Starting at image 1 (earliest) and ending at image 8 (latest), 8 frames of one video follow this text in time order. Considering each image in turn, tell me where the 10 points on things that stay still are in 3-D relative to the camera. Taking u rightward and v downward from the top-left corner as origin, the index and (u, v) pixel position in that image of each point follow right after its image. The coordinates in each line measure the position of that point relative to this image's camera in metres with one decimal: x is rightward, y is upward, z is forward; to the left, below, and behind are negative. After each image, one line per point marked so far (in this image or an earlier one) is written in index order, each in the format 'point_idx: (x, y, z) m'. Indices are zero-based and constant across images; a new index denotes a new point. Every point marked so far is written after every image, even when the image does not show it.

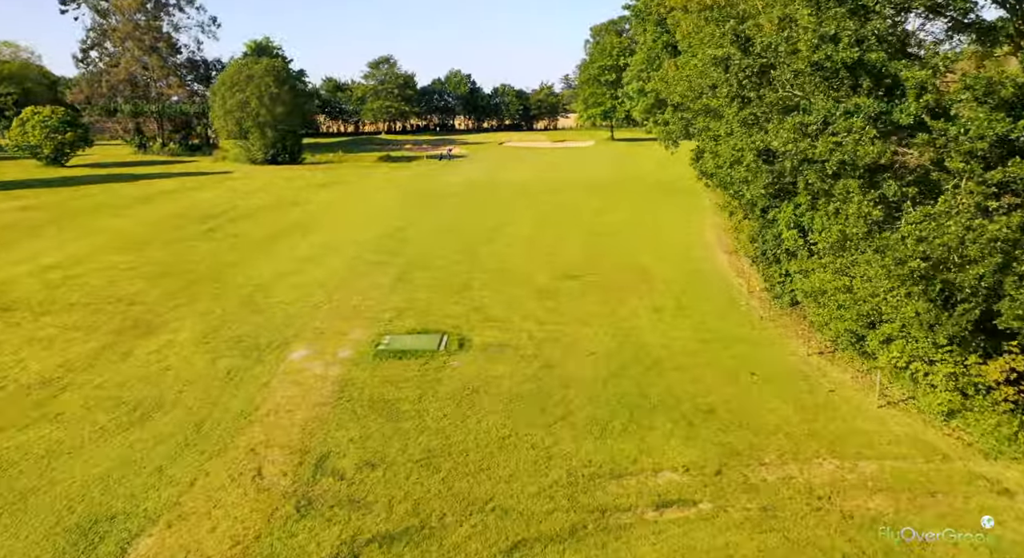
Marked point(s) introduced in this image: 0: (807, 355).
0: (+7.8, -2.1, +16.7) m
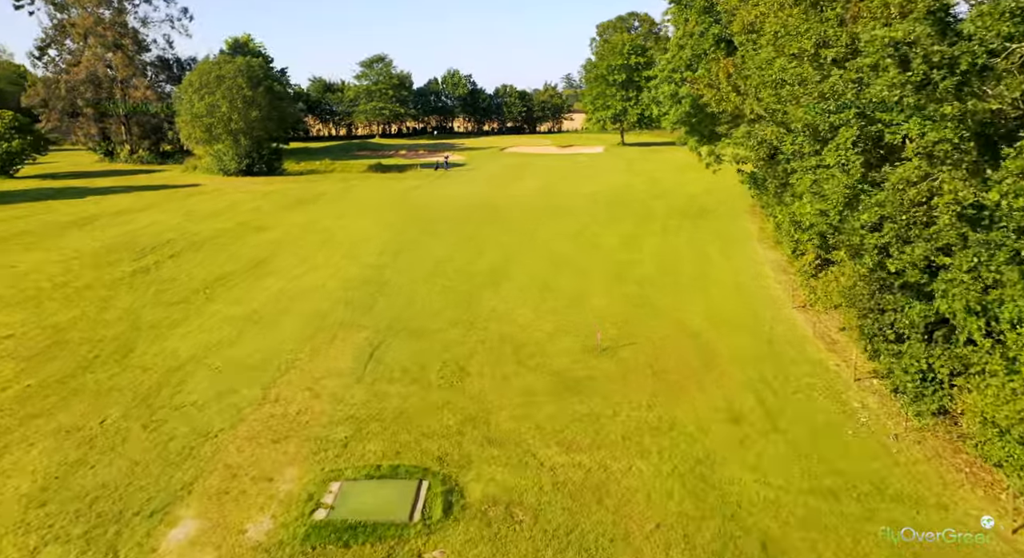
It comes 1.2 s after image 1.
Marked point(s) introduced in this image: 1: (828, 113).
0: (+8.1, -4.2, +10.3) m
1: (+7.6, +3.9, +14.9) m
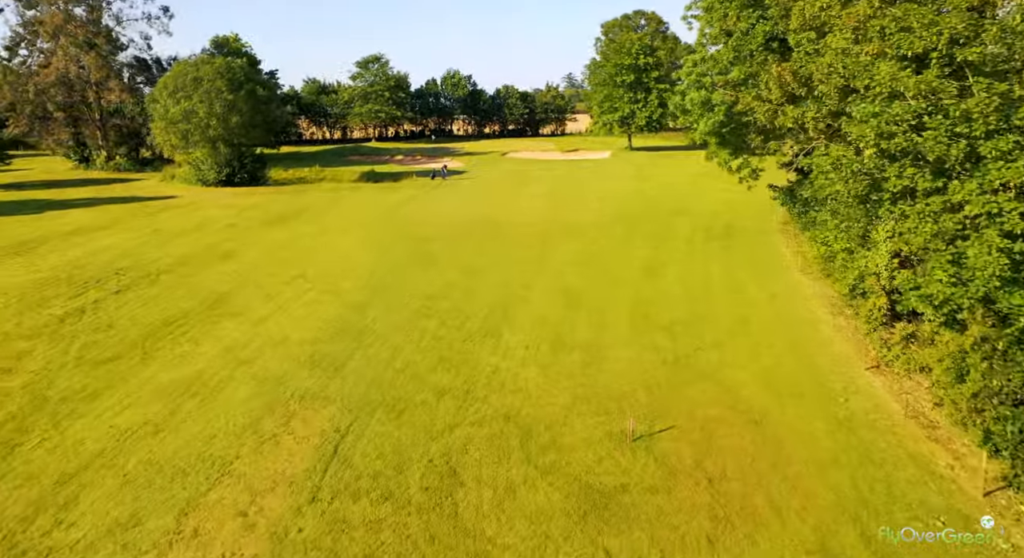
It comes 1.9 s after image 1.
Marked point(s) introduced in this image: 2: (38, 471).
0: (+8.3, -5.7, +6.2) m
1: (+7.8, +2.4, +10.8) m
2: (-9.4, -3.8, +12.4) m
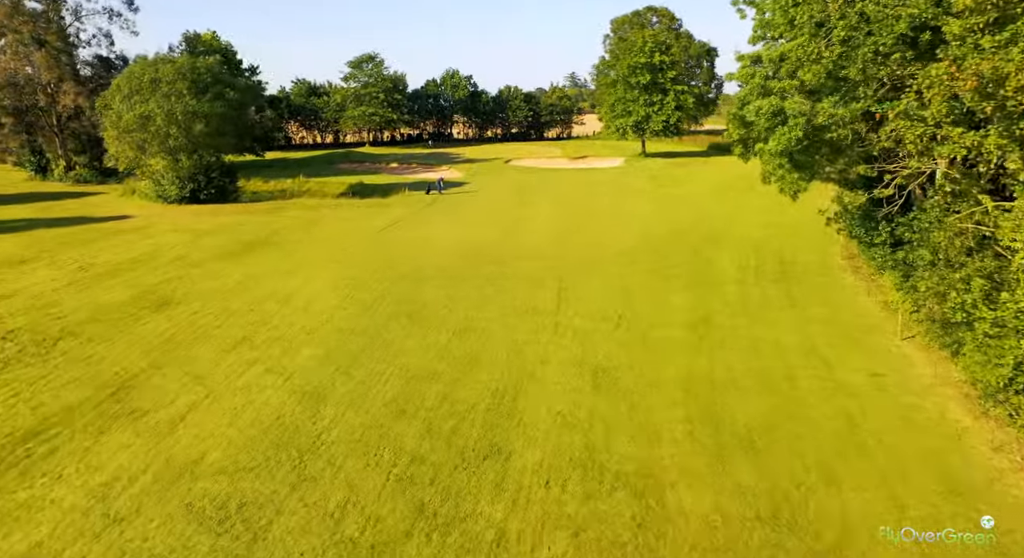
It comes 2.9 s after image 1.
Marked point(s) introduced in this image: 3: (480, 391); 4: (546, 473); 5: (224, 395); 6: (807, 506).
0: (+8.5, -7.8, -0.1) m
1: (+8.0, +0.3, +4.5) m
2: (-9.1, -5.9, +6.1) m
3: (-0.8, -3.1, +16.9) m
4: (+0.7, -4.1, +13.3) m
5: (-7.6, -3.1, +16.7) m
6: (+5.8, -4.4, +12.3) m
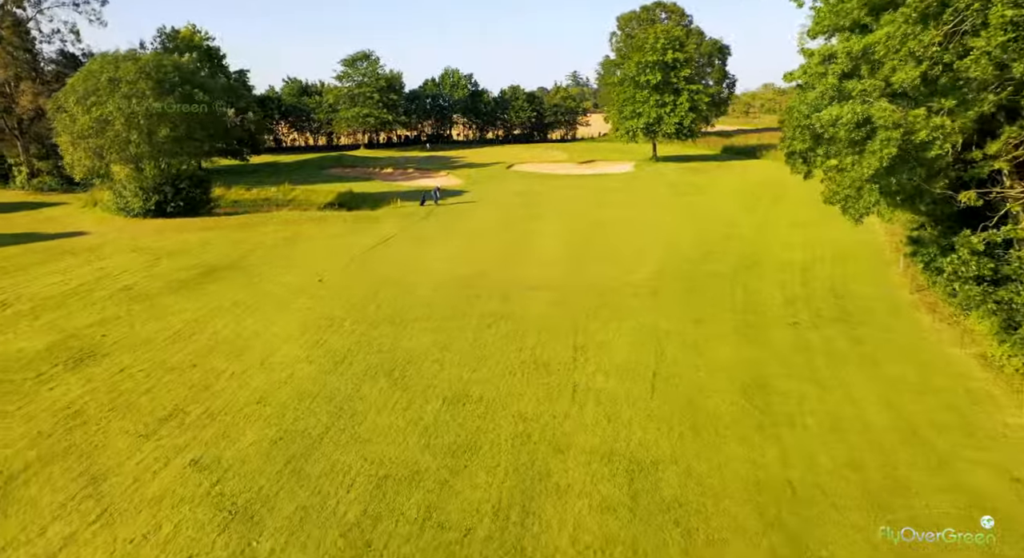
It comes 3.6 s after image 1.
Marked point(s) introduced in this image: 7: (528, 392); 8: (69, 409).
0: (+8.6, -9.3, -4.7) m
1: (+8.2, -1.2, -0.1) m
2: (-9.0, -7.4, +1.6) m
3: (-0.7, -4.5, +12.3) m
4: (+0.9, -5.6, +8.7) m
5: (-7.5, -4.5, +12.1) m
6: (+5.9, -5.8, +7.7) m
7: (+0.4, -3.1, +17.4) m
8: (-11.3, -3.4, +15.9) m
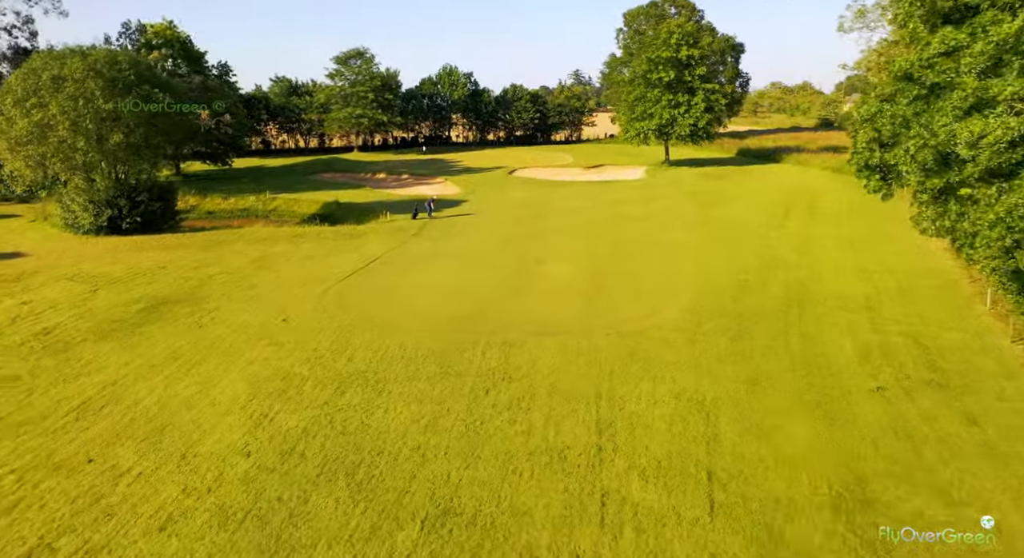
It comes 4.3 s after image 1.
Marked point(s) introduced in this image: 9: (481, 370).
0: (+8.7, -10.8, -9.5) m
1: (+8.2, -2.7, -4.9) m
2: (-8.9, -8.8, -3.2) m
3: (-0.6, -6.0, +7.6) m
4: (+0.9, -7.1, +3.9) m
5: (-7.4, -6.0, +7.3) m
6: (+6.0, -7.3, +2.9) m
7: (+0.5, -4.5, +12.6) m
8: (-11.2, -4.8, +11.2) m
9: (-0.9, -2.5, +18.9) m
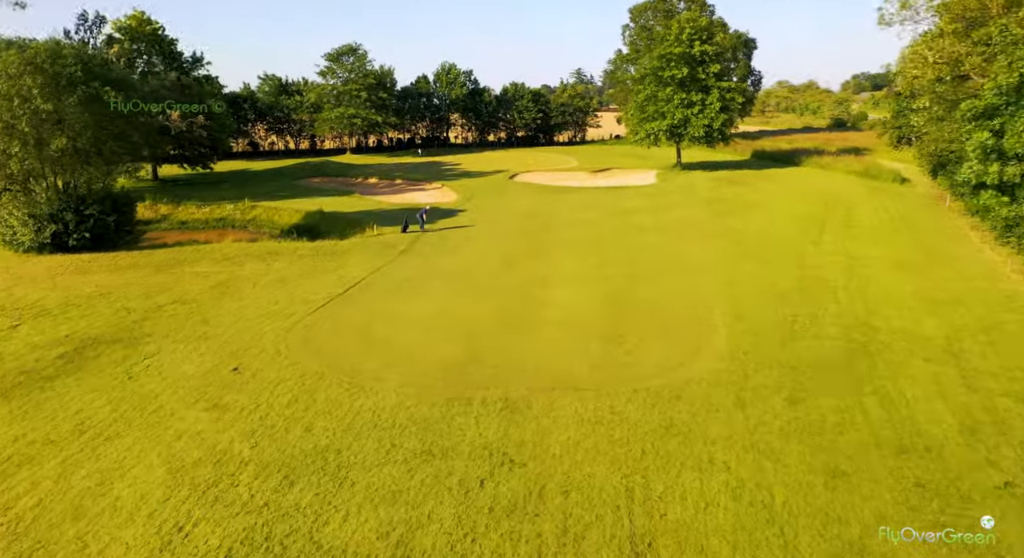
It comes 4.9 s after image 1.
0: (+8.7, -12.0, -13.8) m
1: (+8.2, -3.9, -9.3) m
2: (-8.9, -10.0, -7.5) m
3: (-0.5, -7.2, +3.3) m
4: (+1.0, -8.3, -0.4) m
5: (-7.4, -7.2, +3.0) m
6: (+6.1, -8.5, -1.4) m
7: (+0.6, -5.7, +8.3) m
8: (-11.2, -6.0, +6.9) m
9: (-0.8, -3.7, +14.6) m
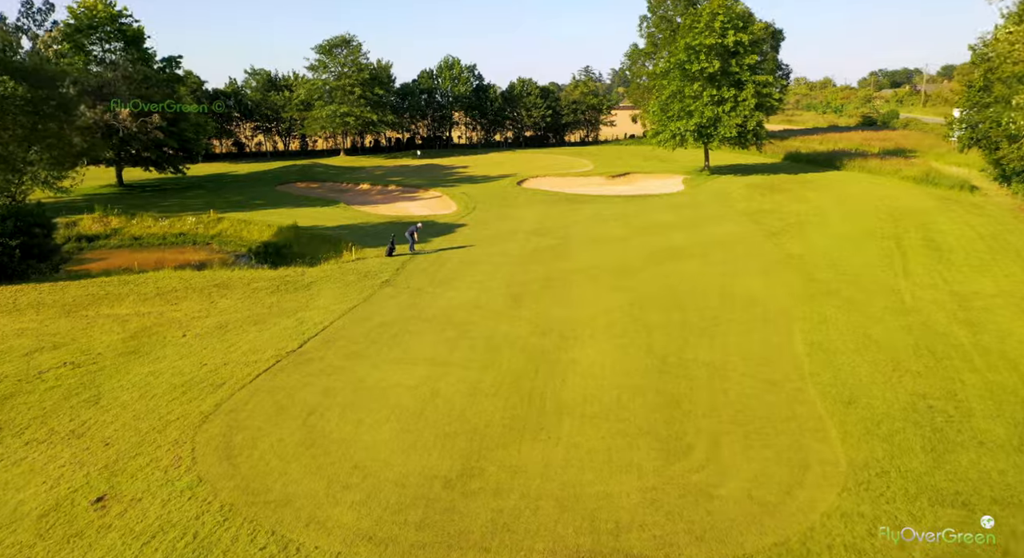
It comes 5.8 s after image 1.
0: (+8.5, -13.8, -20.6) m
1: (+8.1, -5.6, -16.0) m
2: (-9.0, -11.7, -14.0) m
3: (-0.5, -8.8, -3.4) m
4: (+1.0, -10.0, -7.1) m
5: (-7.3, -8.8, -3.6) m
6: (+6.0, -10.2, -8.1) m
7: (+0.7, -7.4, +1.6) m
8: (-11.1, -7.6, +0.4) m
9: (-0.7, -5.4, +8.0) m
